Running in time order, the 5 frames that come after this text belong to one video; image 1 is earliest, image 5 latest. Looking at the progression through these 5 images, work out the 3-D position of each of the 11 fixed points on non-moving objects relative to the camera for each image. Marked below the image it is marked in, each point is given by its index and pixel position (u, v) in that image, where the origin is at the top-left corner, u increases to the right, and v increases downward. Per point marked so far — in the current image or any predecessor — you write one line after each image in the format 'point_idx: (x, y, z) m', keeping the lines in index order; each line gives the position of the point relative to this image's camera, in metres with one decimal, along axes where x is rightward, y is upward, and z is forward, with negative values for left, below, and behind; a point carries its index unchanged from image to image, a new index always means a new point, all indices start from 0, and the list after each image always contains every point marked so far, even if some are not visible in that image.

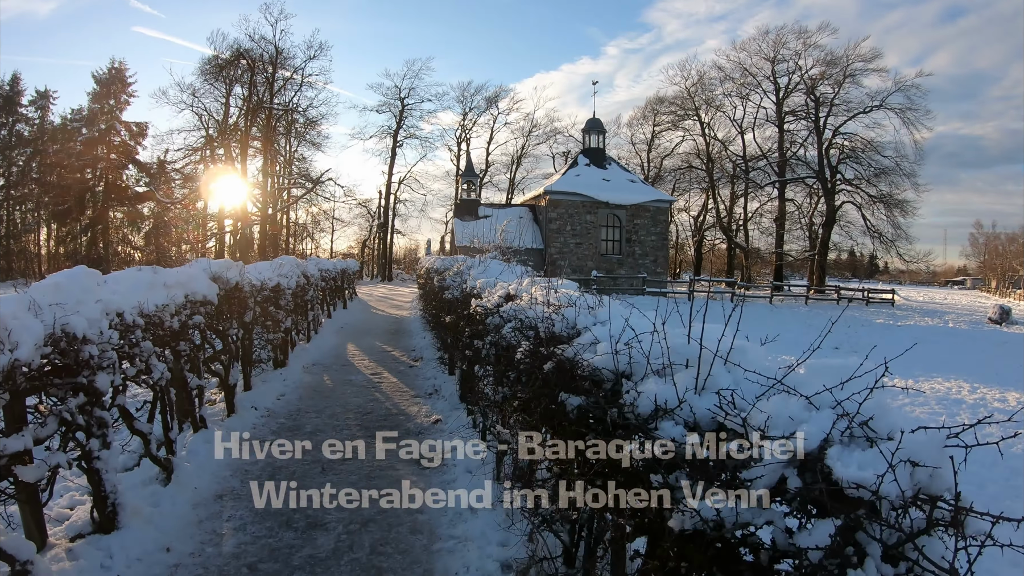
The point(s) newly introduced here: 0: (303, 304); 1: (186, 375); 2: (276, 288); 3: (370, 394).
0: (-4.0, -0.3, +11.6) m
1: (-3.4, -1.0, +6.3) m
2: (-3.7, 0.0, +9.4) m
3: (-2.1, -1.6, +9.1) m
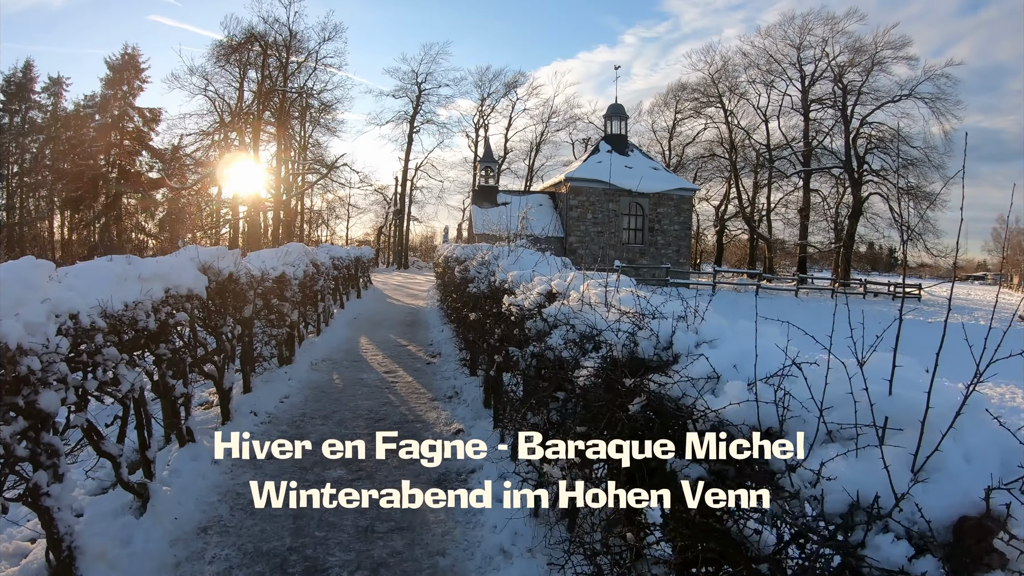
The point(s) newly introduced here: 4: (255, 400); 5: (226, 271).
0: (-3.5, -0.1, +10.7) m
1: (-3.1, -0.9, +5.5) m
2: (-3.3, +0.1, +8.5) m
3: (-1.8, -1.5, +8.2) m
4: (-3.2, -1.4, +7.5) m
5: (-2.9, +0.2, +6.1) m
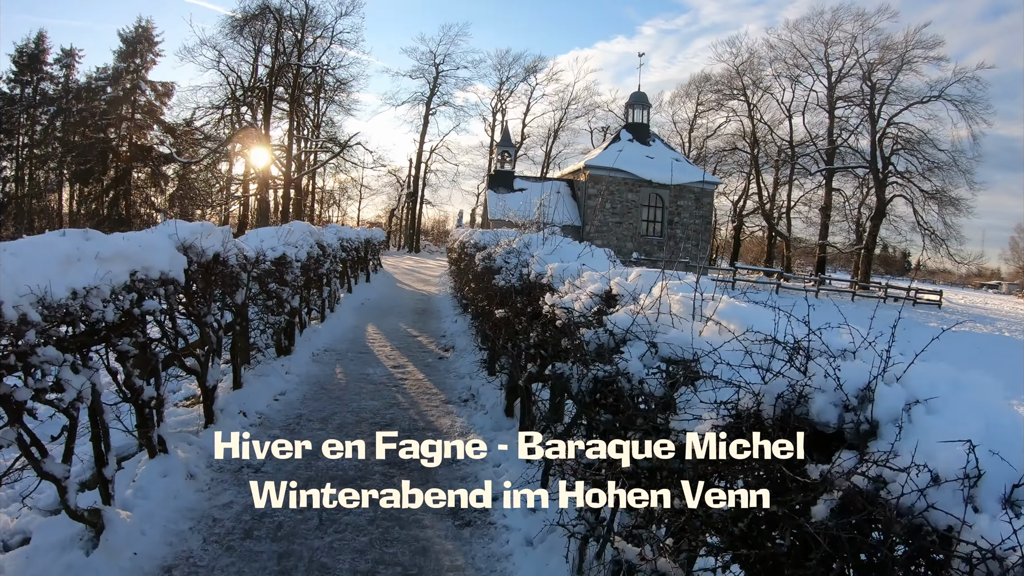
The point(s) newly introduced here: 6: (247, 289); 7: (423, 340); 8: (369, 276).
0: (-3.2, +0.2, +9.8) m
1: (-2.9, -0.7, +4.6) m
2: (-2.9, +0.4, +7.7) m
3: (-1.5, -1.3, +7.3) m
4: (-3.0, -1.2, +6.7) m
5: (-2.6, +0.3, +5.3) m
6: (-3.0, 0.0, +6.7) m
7: (-1.5, -0.9, +10.5) m
8: (-4.4, +0.3, +18.2) m
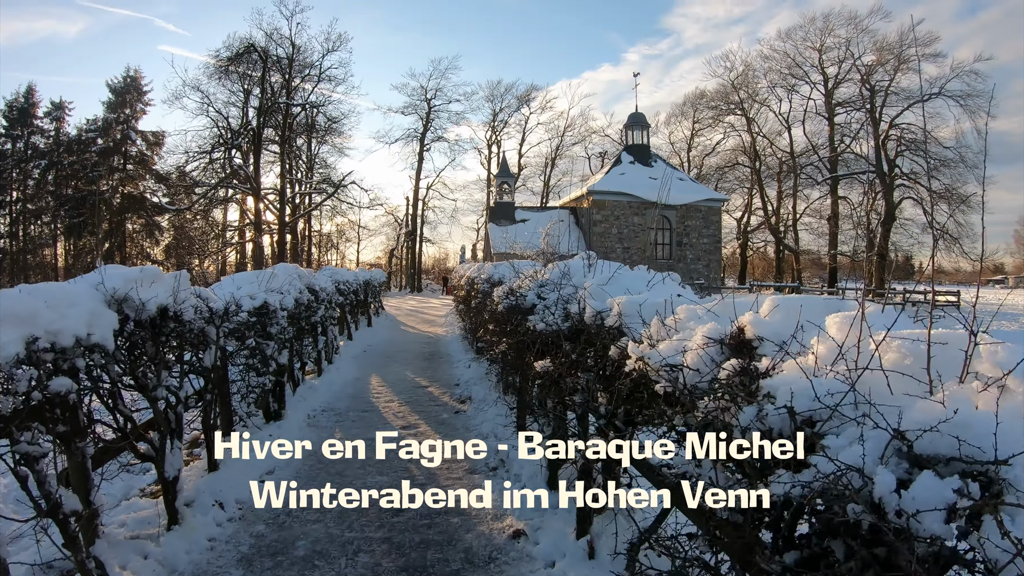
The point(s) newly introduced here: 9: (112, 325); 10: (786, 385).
0: (-2.9, -0.6, +8.6) m
1: (-2.5, -1.2, +3.3) m
2: (-2.7, -0.2, +6.5) m
3: (-1.1, -1.8, +6.0) m
4: (-2.6, -1.8, +5.4) m
5: (-2.4, -0.1, +4.0) m
6: (-2.7, -0.5, +5.5) m
7: (-1.2, -1.6, +9.2) m
8: (-4.0, -0.9, +17.0) m
9: (-2.4, -0.2, +3.6) m
10: (+0.8, -0.3, +1.8) m
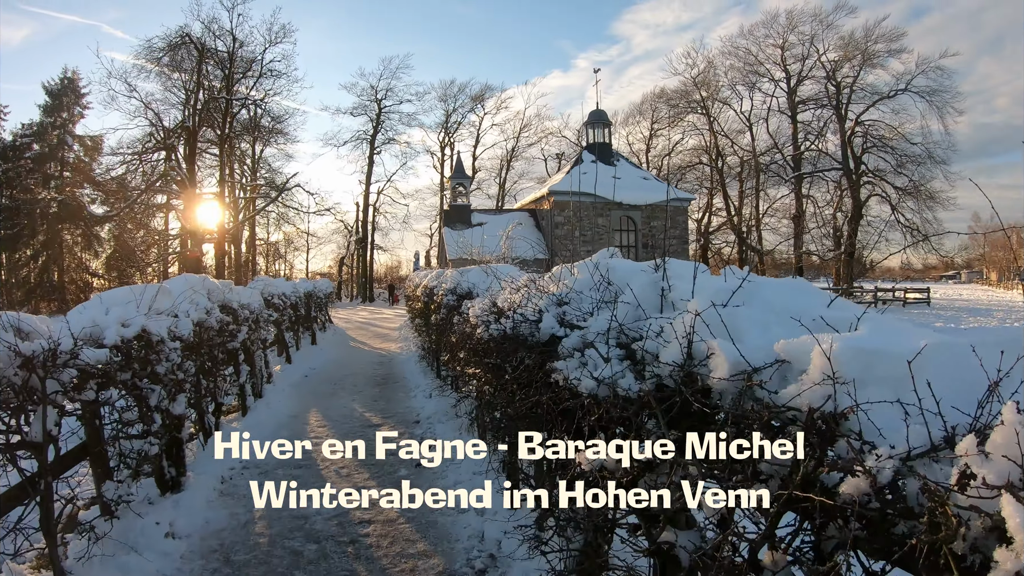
0: (-3.1, -0.8, +6.6) m
1: (-2.4, -1.3, +1.4) m
2: (-2.8, -0.4, +4.5) m
3: (-1.1, -1.9, +4.2) m
4: (-2.6, -1.9, +3.4) m
5: (-2.3, -0.3, +2.1) m
6: (-2.7, -0.7, +3.5) m
7: (-1.4, -1.7, +7.3) m
8: (-4.9, -1.2, +14.9) m
9: (-2.3, -0.4, +1.6) m
10: (+1.0, -0.3, +0.1) m
